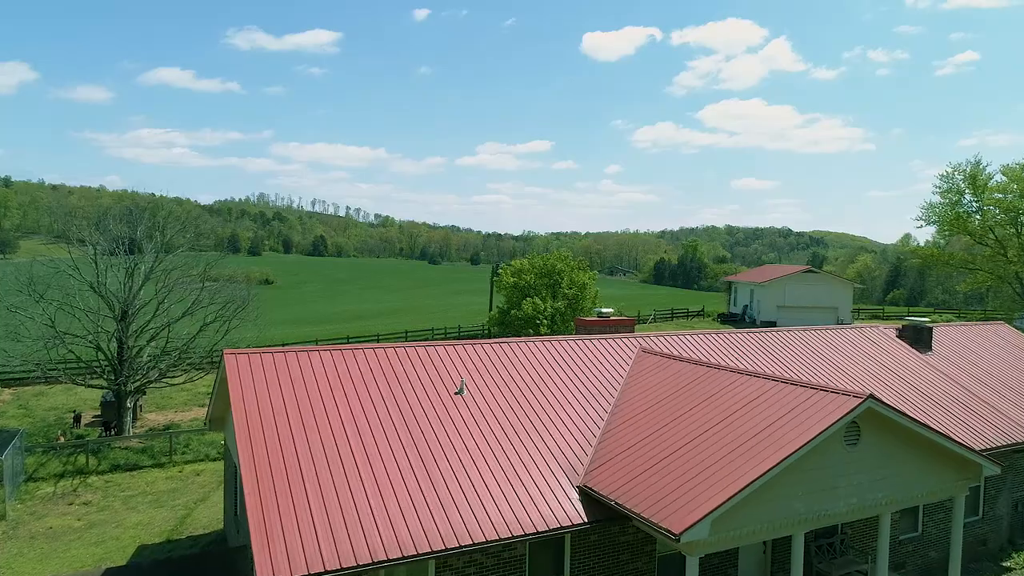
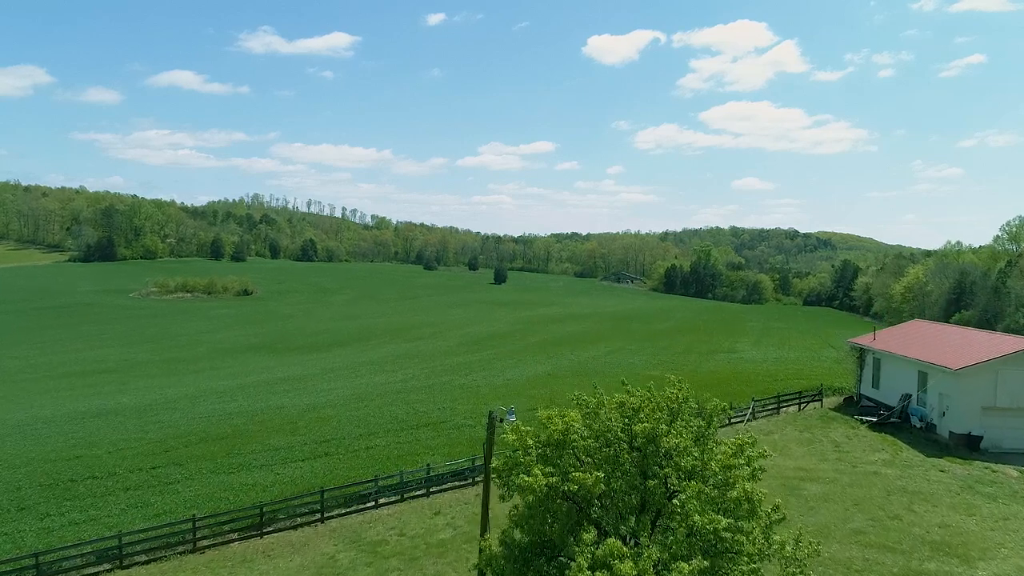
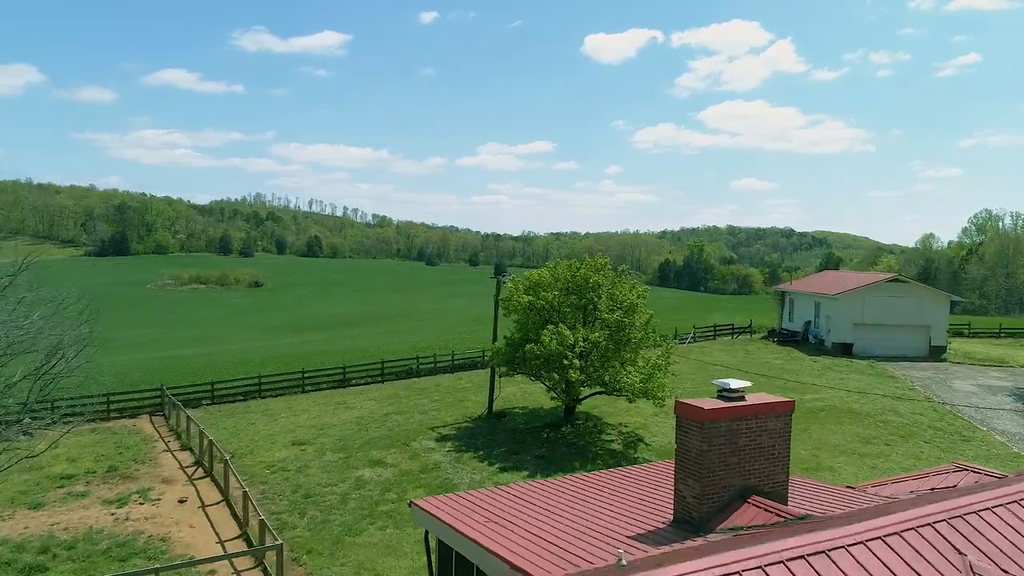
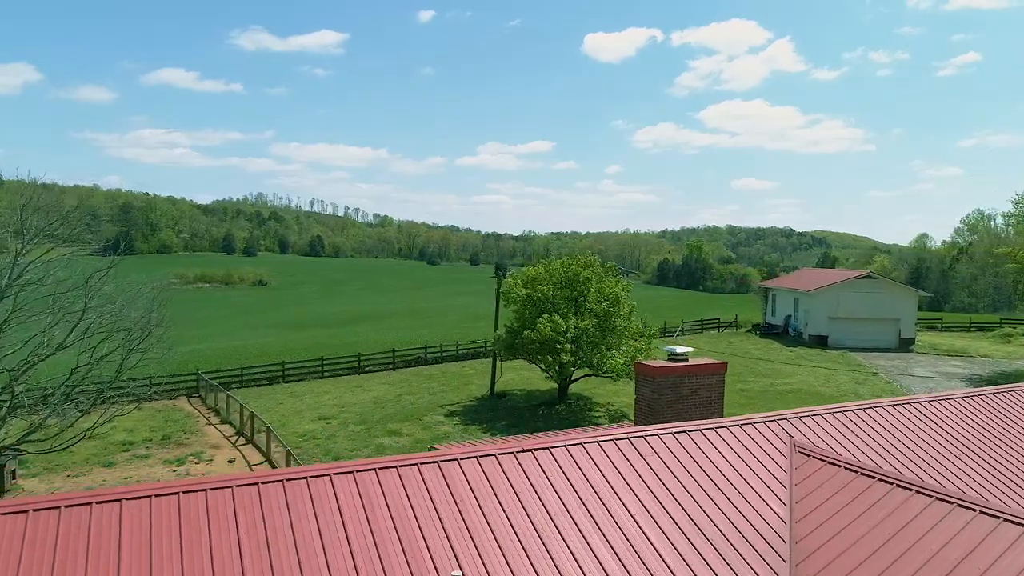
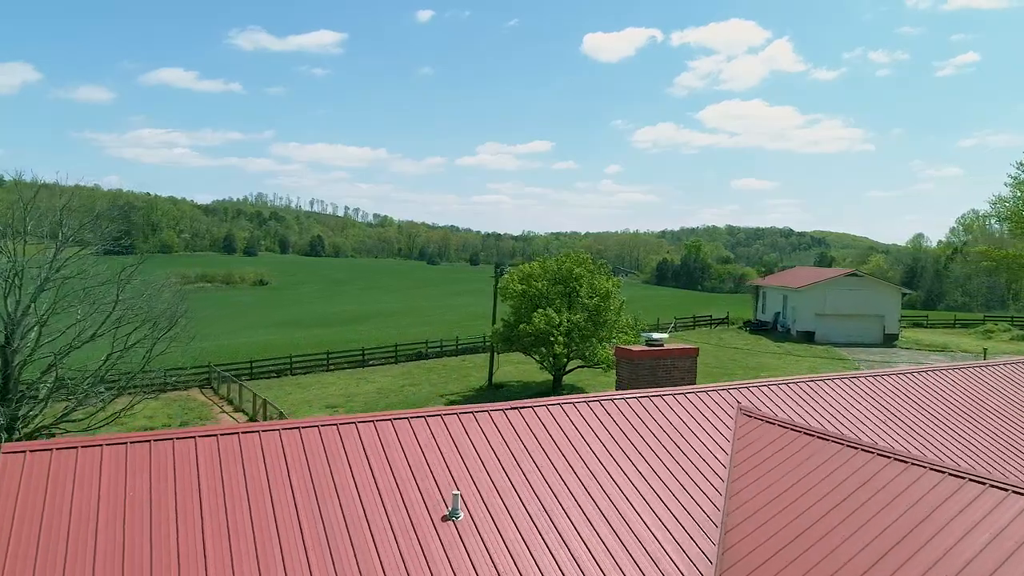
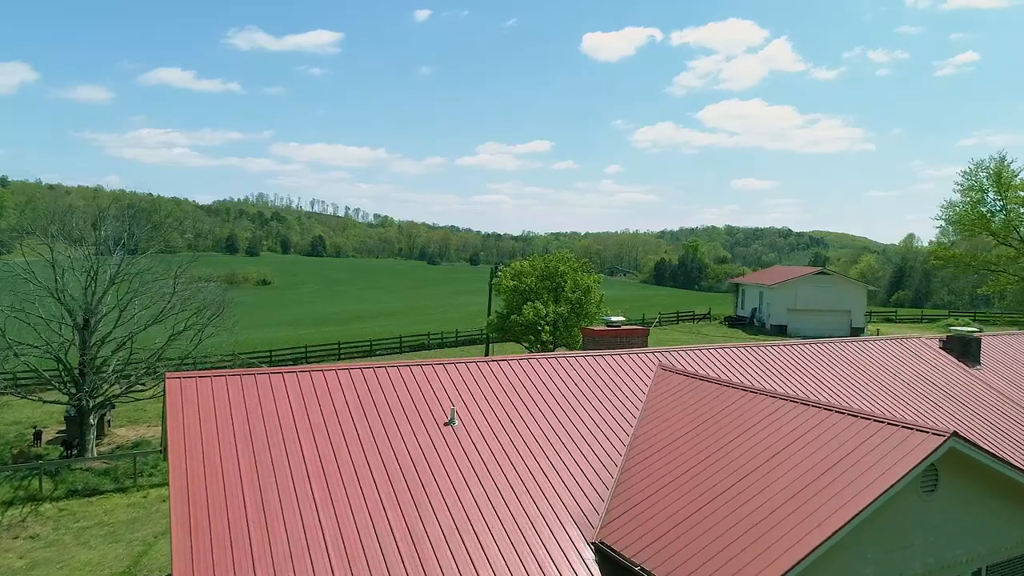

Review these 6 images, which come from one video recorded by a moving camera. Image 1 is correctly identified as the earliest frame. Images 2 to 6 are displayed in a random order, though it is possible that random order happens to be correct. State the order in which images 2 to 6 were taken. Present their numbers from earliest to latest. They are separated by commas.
6, 5, 4, 3, 2
